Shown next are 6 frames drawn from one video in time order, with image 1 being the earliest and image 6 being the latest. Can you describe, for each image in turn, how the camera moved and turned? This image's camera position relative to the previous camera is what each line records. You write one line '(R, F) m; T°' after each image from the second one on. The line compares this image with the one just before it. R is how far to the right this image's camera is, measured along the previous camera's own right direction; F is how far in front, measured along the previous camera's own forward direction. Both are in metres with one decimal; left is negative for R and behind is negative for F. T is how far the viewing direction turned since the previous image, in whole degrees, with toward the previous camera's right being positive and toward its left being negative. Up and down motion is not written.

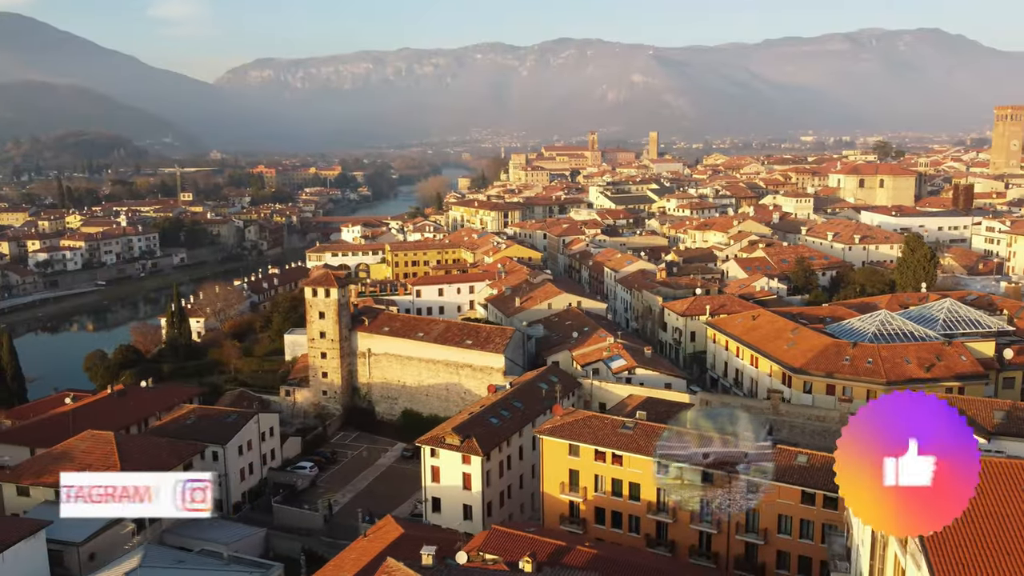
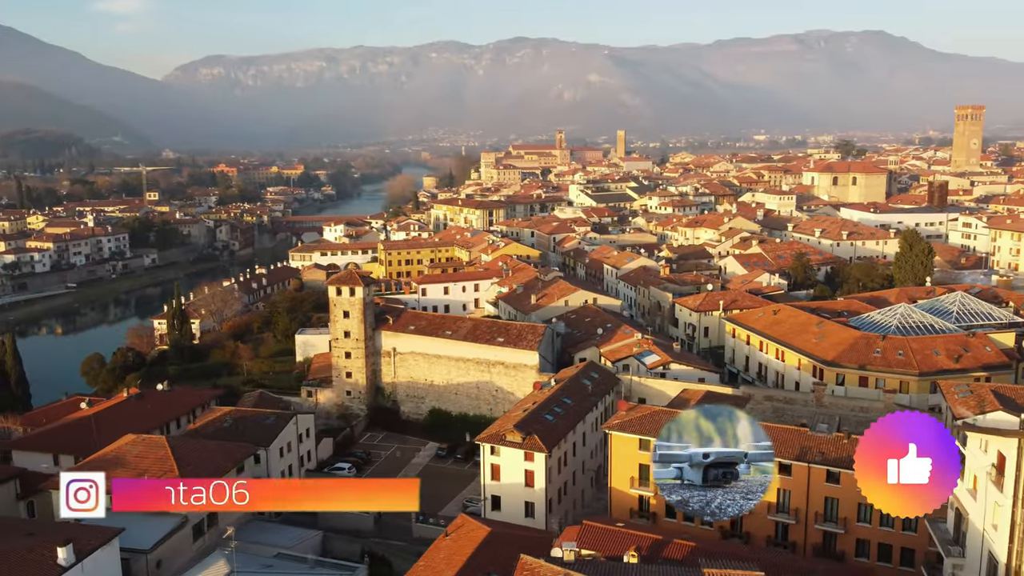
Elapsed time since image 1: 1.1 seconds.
(-1.6, +0.1) m; +3°
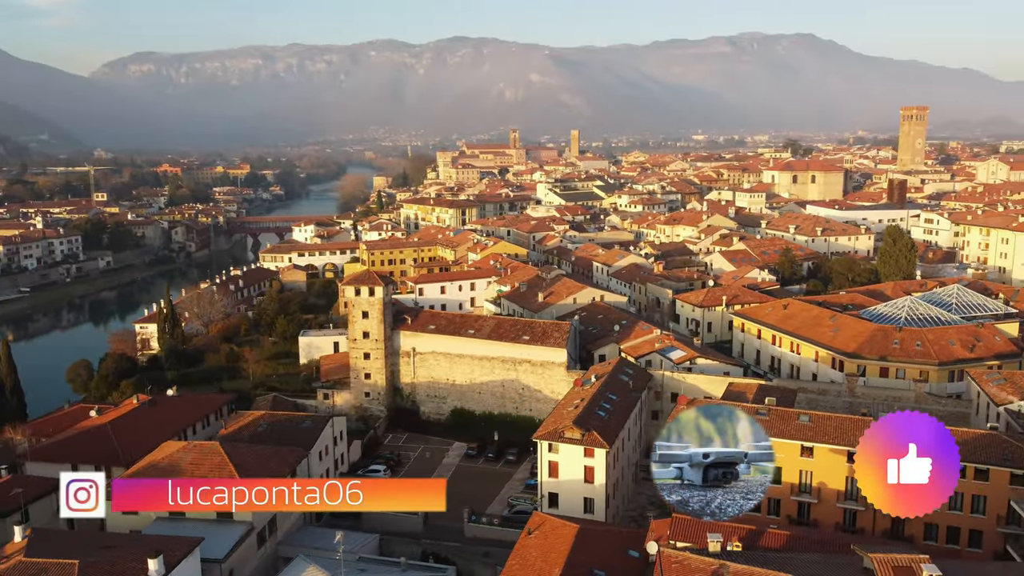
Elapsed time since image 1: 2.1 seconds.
(-1.8, +0.1) m; +4°
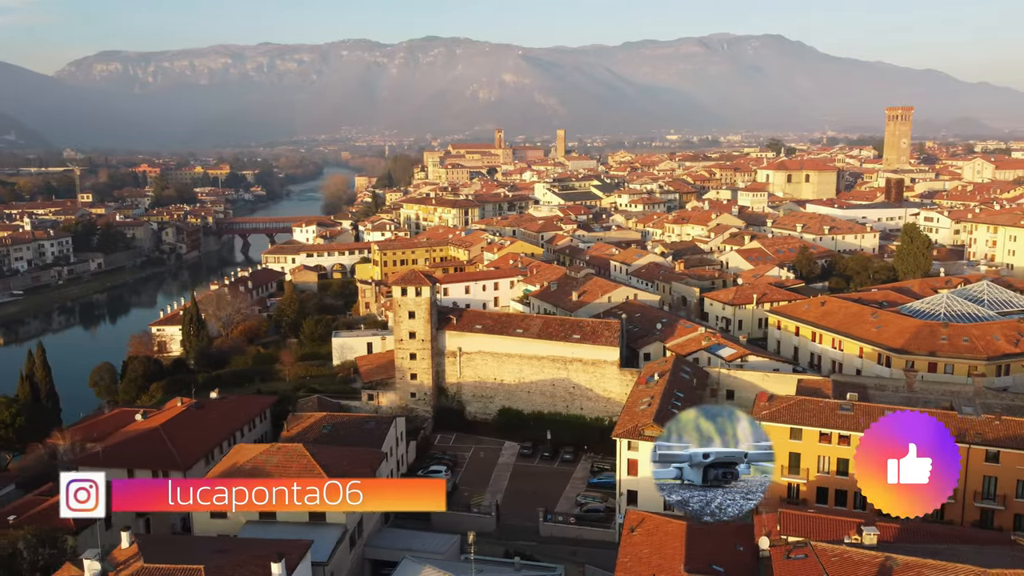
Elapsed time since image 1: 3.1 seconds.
(-1.7, 0.0) m; +2°
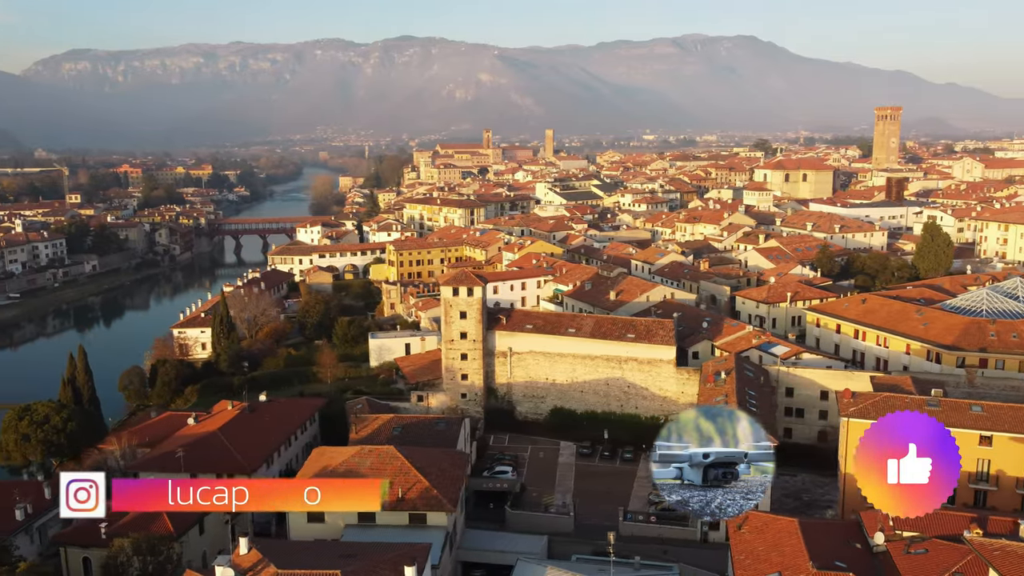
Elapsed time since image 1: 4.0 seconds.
(-1.7, +0.1) m; +2°
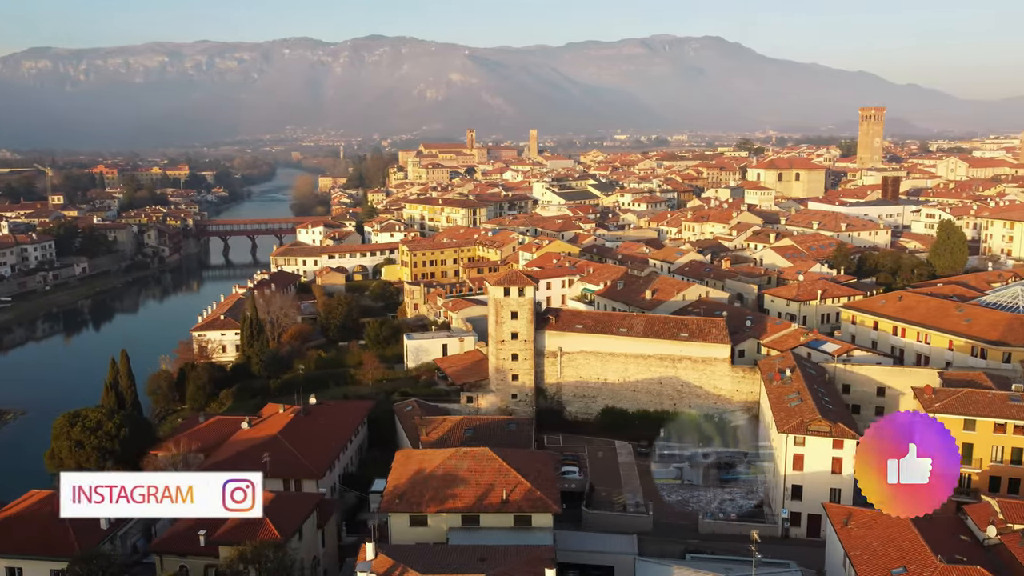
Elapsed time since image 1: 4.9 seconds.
(-1.8, +0.1) m; +2°
